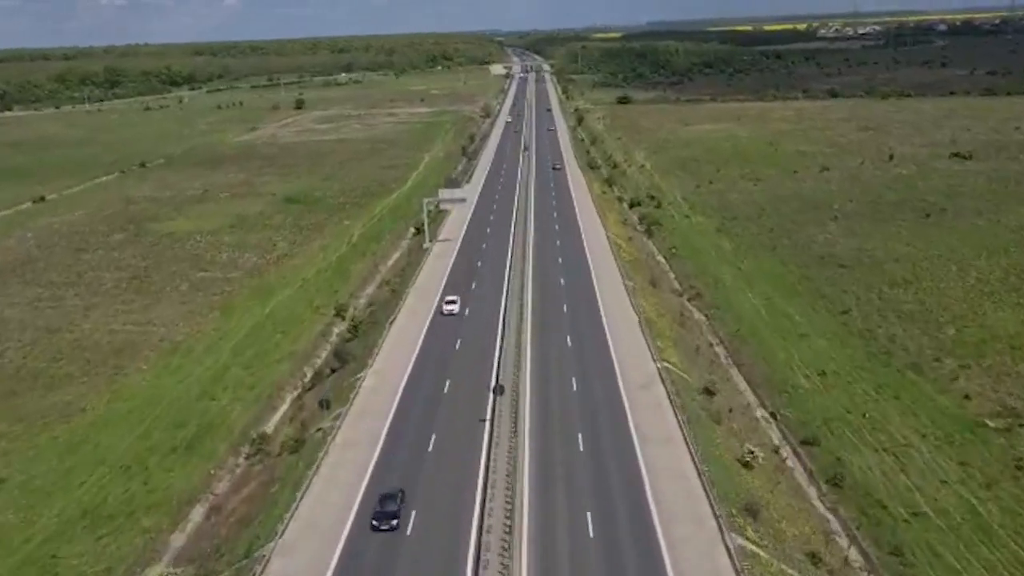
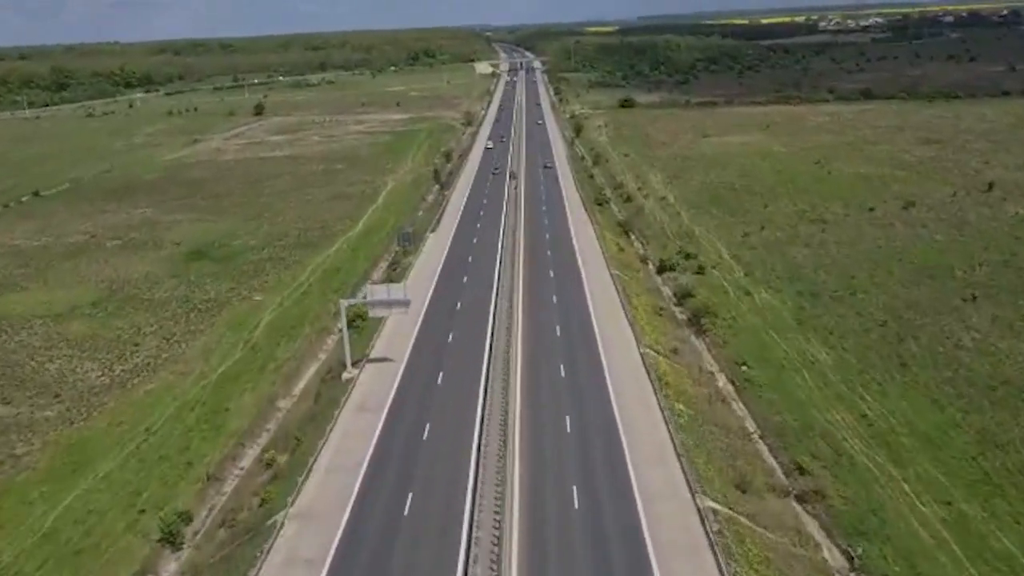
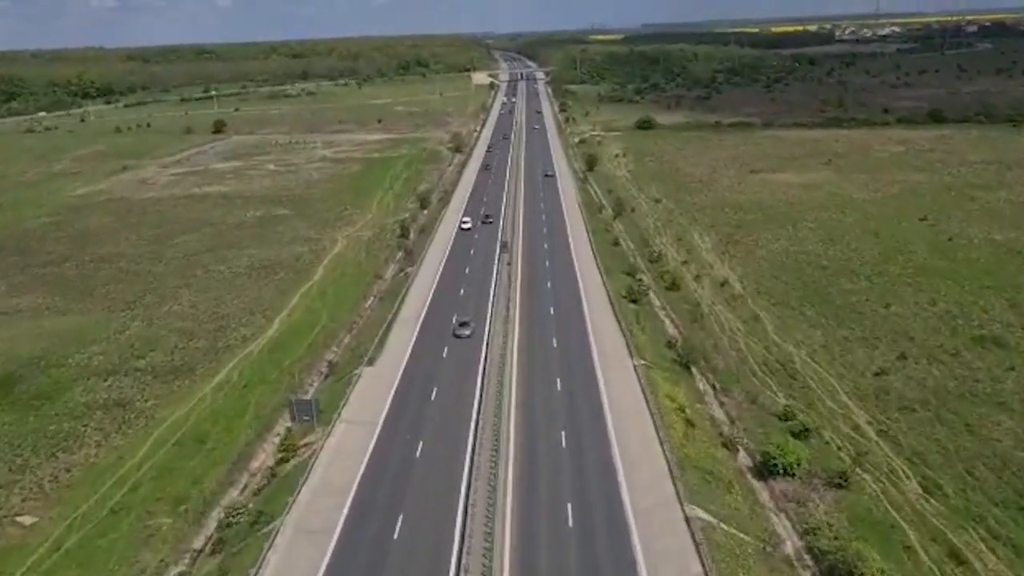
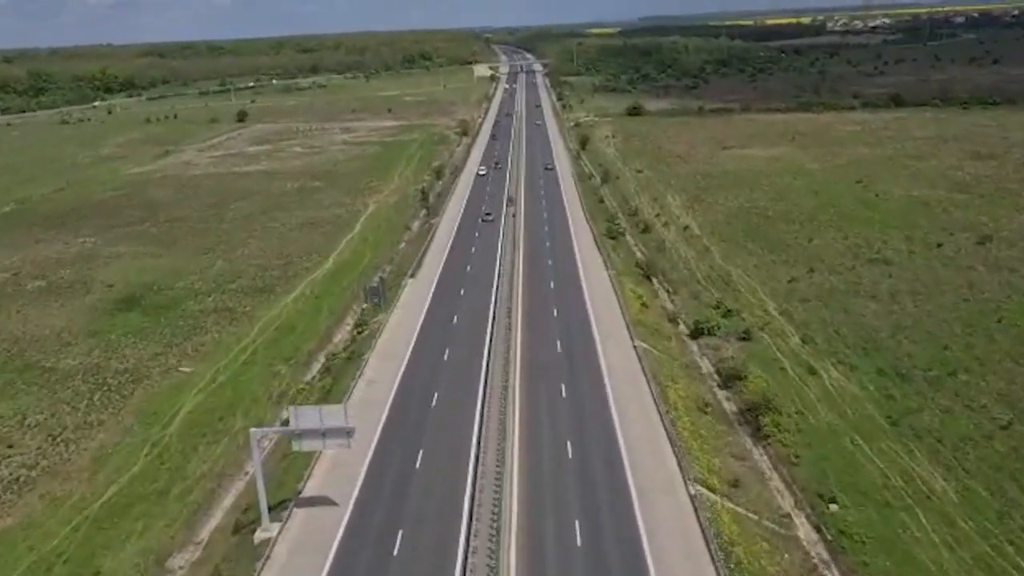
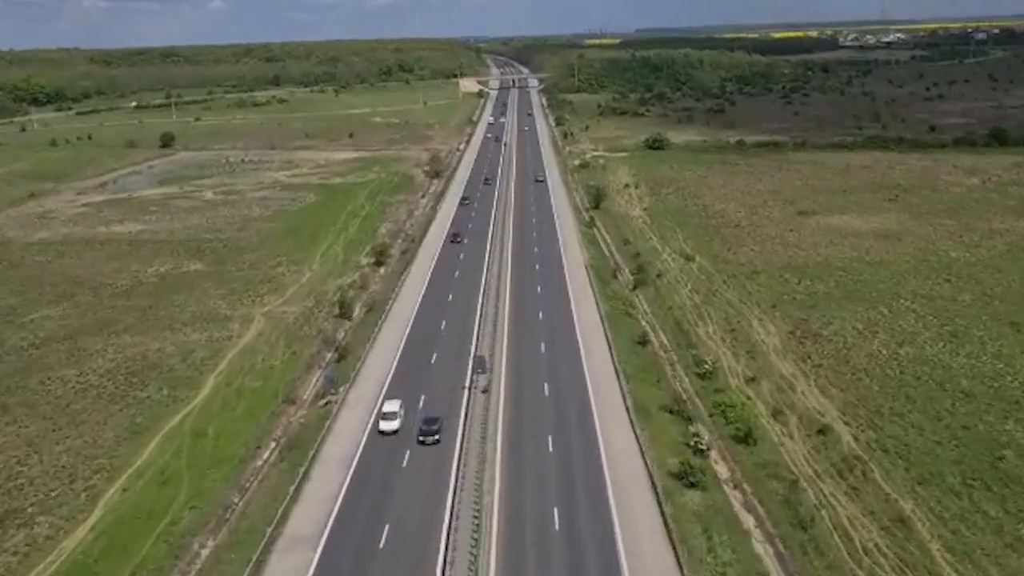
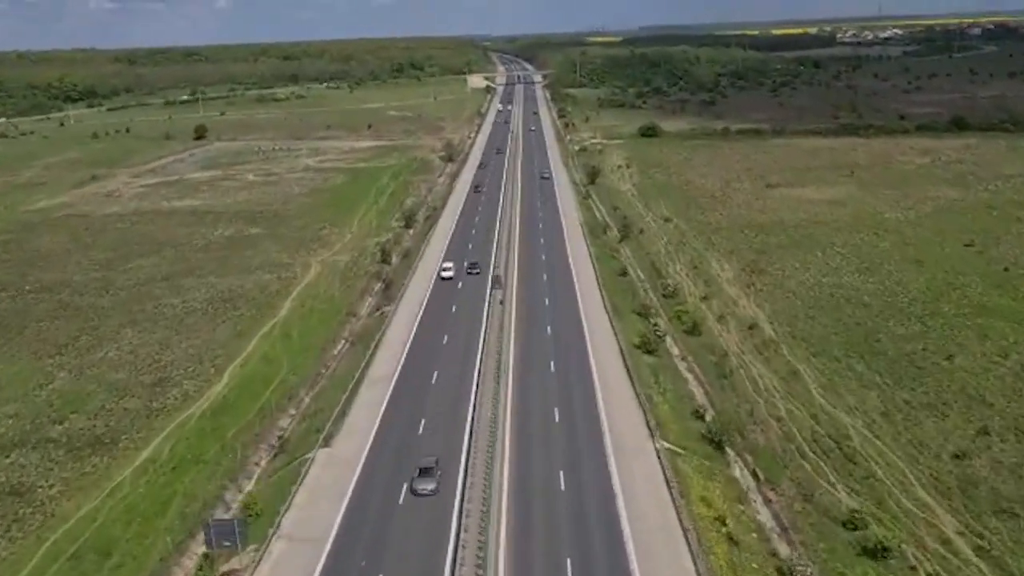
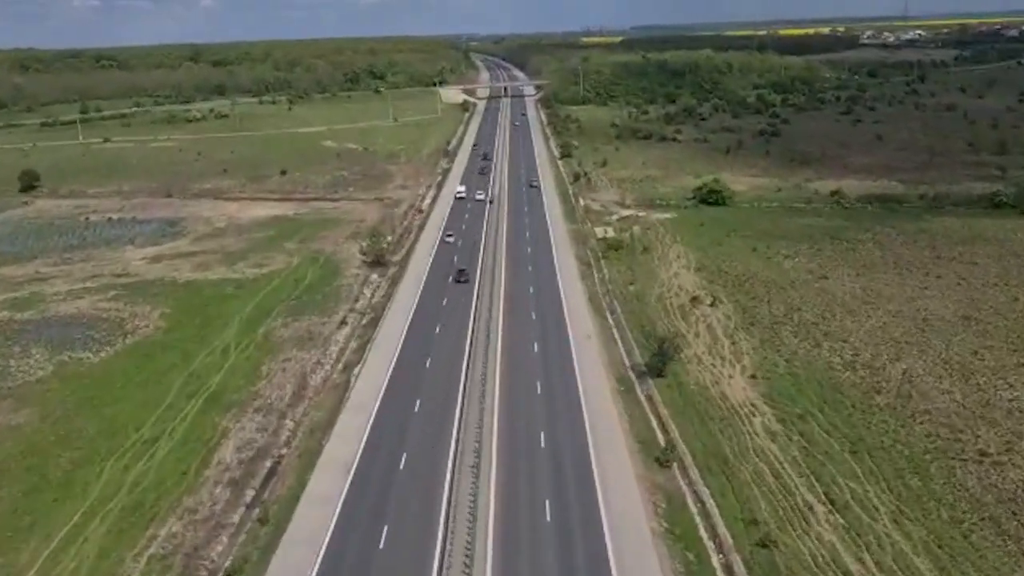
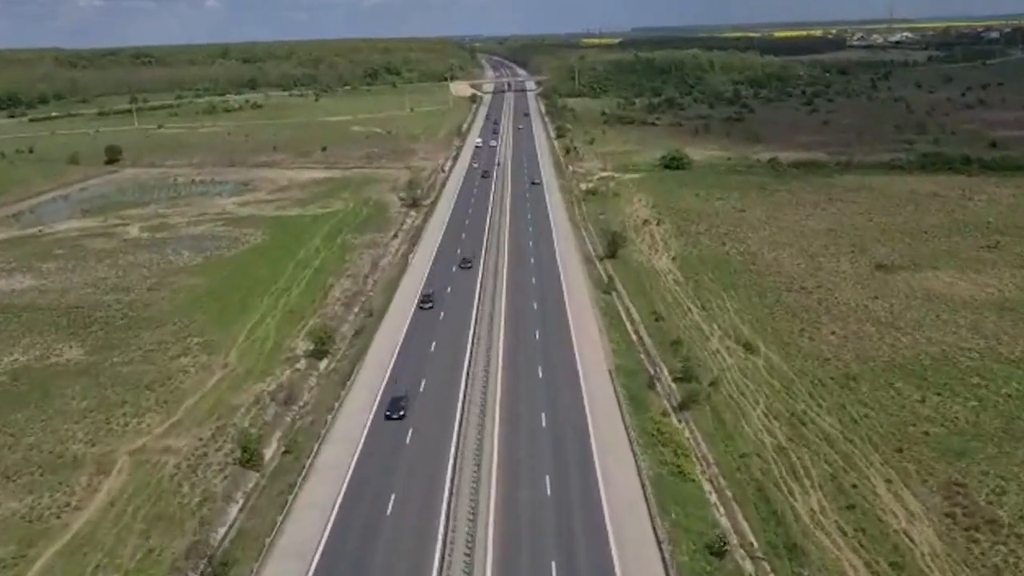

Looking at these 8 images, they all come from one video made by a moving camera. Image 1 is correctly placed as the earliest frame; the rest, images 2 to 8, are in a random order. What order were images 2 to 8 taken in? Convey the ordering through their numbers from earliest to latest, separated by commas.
2, 4, 3, 6, 5, 8, 7
